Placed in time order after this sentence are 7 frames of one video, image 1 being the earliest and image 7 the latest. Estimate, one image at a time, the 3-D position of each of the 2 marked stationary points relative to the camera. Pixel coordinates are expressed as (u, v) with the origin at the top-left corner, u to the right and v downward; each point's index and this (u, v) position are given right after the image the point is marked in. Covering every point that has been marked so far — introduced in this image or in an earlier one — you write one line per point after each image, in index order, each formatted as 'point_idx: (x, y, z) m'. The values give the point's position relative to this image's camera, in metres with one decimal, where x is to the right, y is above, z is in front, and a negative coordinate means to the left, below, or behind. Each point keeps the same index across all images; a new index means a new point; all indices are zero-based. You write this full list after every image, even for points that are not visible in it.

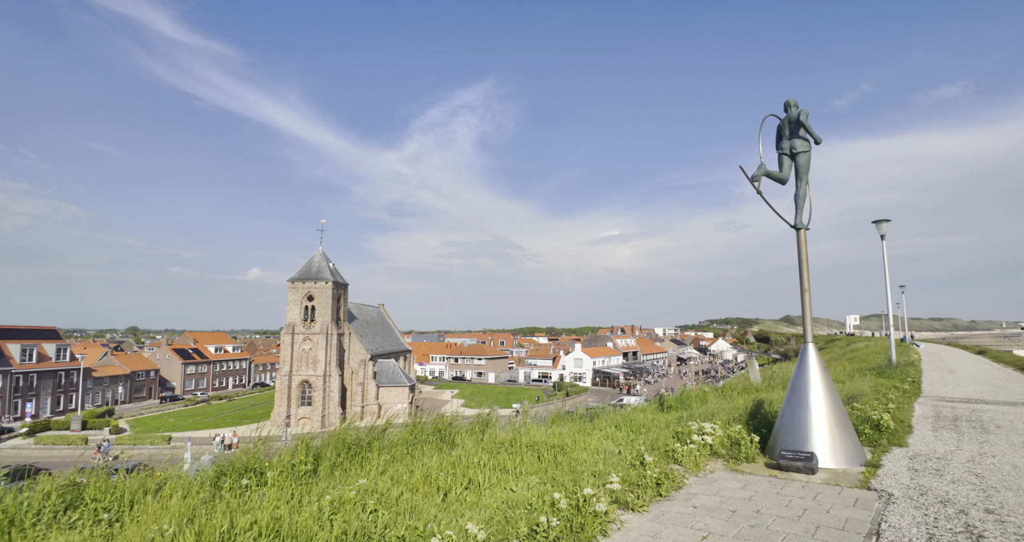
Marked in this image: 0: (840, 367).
0: (+7.8, -2.4, +15.0) m
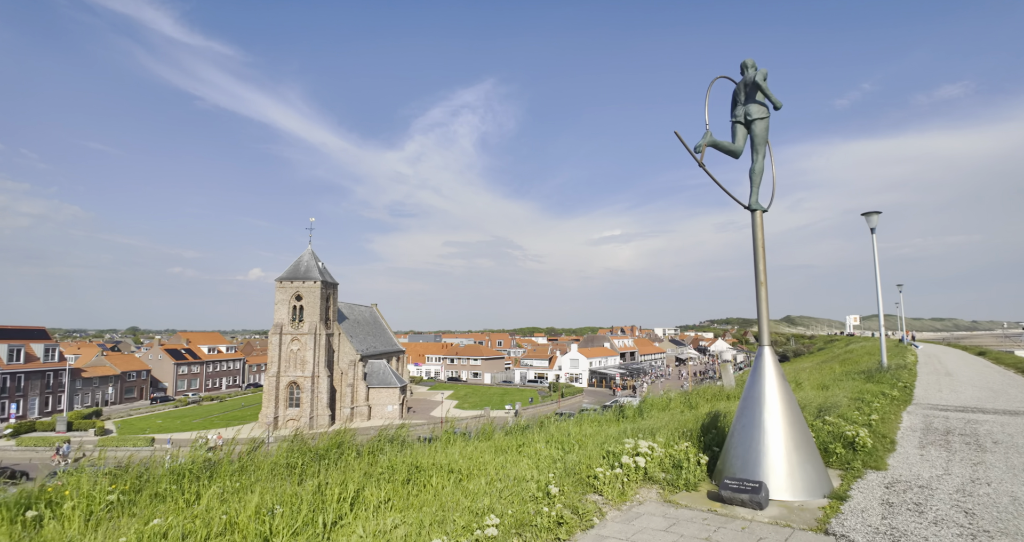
0: (+7.1, -2.3, +14.1) m
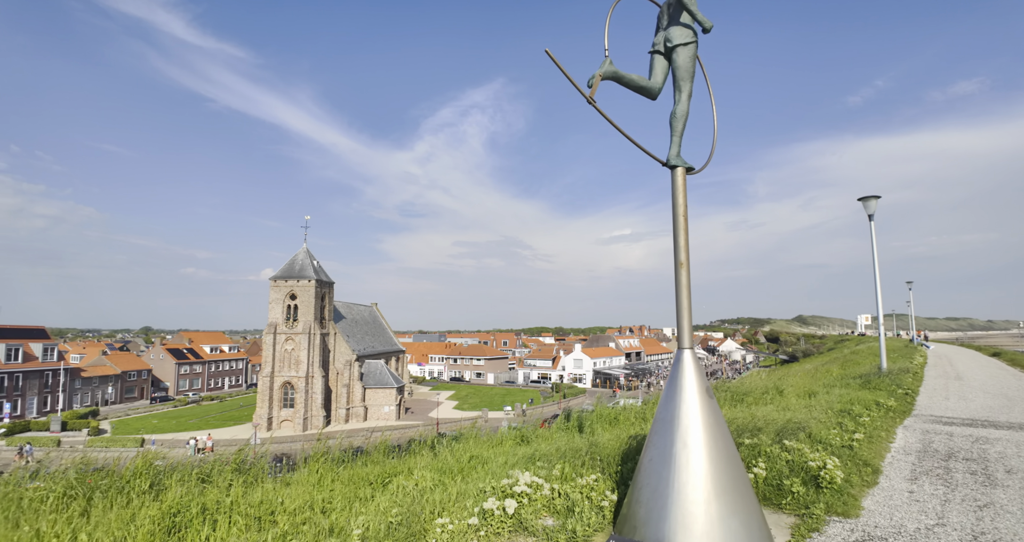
0: (+6.4, -2.2, +12.9) m
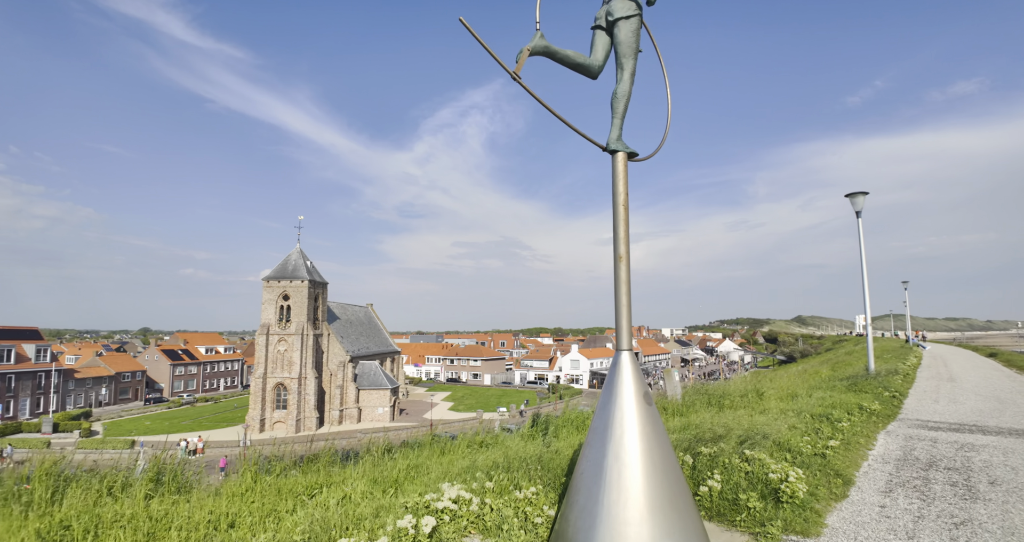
0: (+6.0, -2.2, +12.6) m
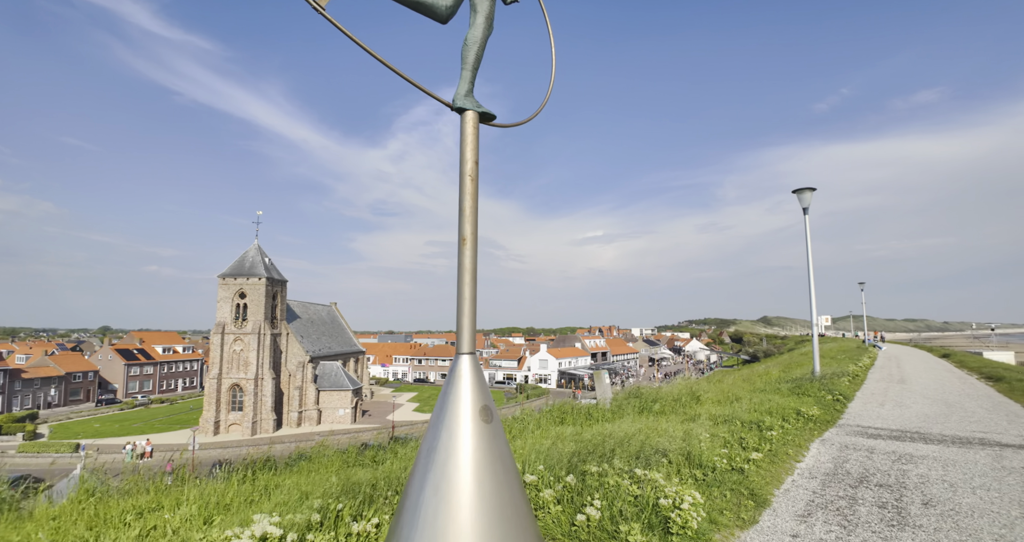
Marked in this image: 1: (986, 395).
0: (+4.9, -2.1, +12.2) m
1: (+9.6, -2.5, +12.4) m
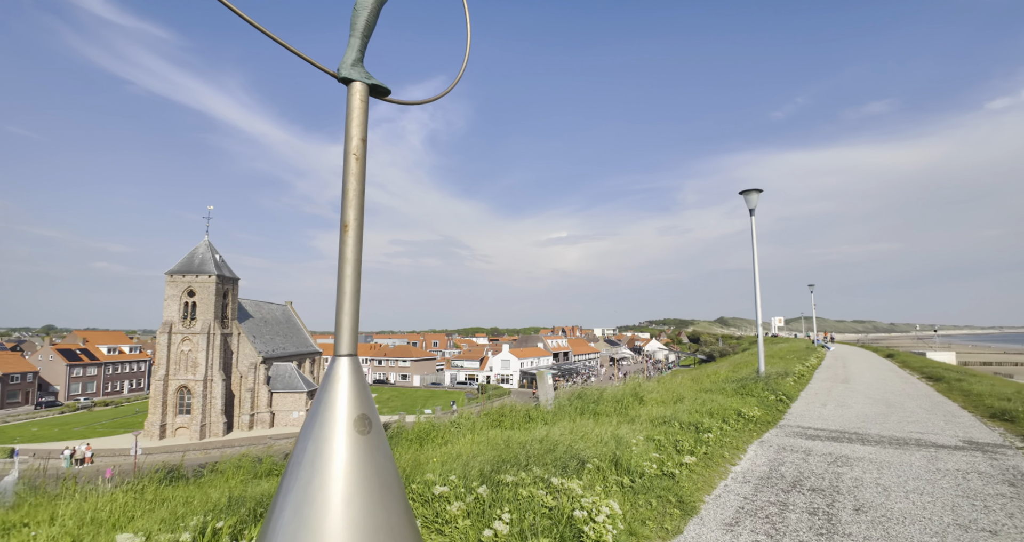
0: (+3.9, -2.1, +12.3) m
1: (+8.6, -2.6, +12.7) m
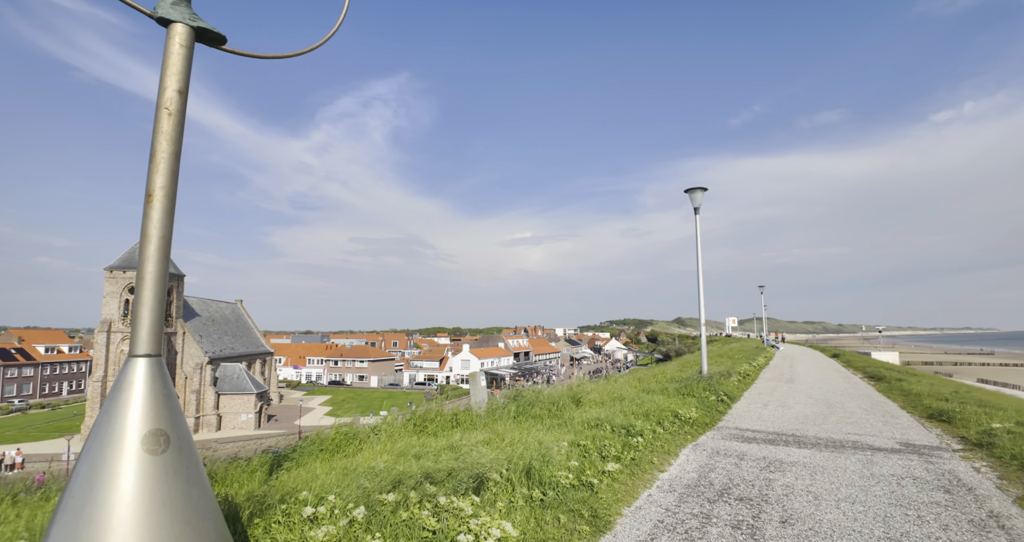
0: (+2.8, -2.1, +12.1) m
1: (+7.5, -2.6, +12.8) m
